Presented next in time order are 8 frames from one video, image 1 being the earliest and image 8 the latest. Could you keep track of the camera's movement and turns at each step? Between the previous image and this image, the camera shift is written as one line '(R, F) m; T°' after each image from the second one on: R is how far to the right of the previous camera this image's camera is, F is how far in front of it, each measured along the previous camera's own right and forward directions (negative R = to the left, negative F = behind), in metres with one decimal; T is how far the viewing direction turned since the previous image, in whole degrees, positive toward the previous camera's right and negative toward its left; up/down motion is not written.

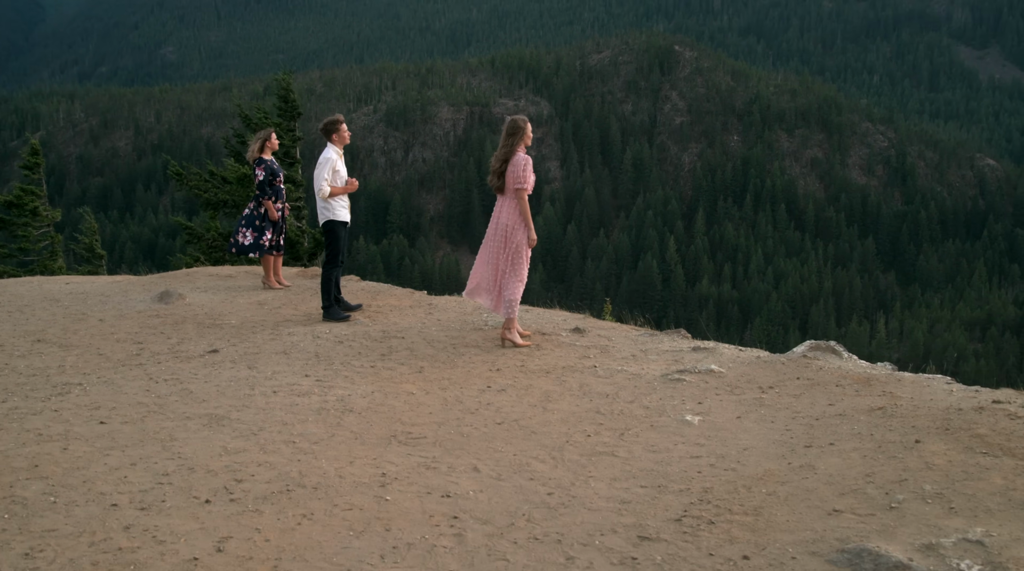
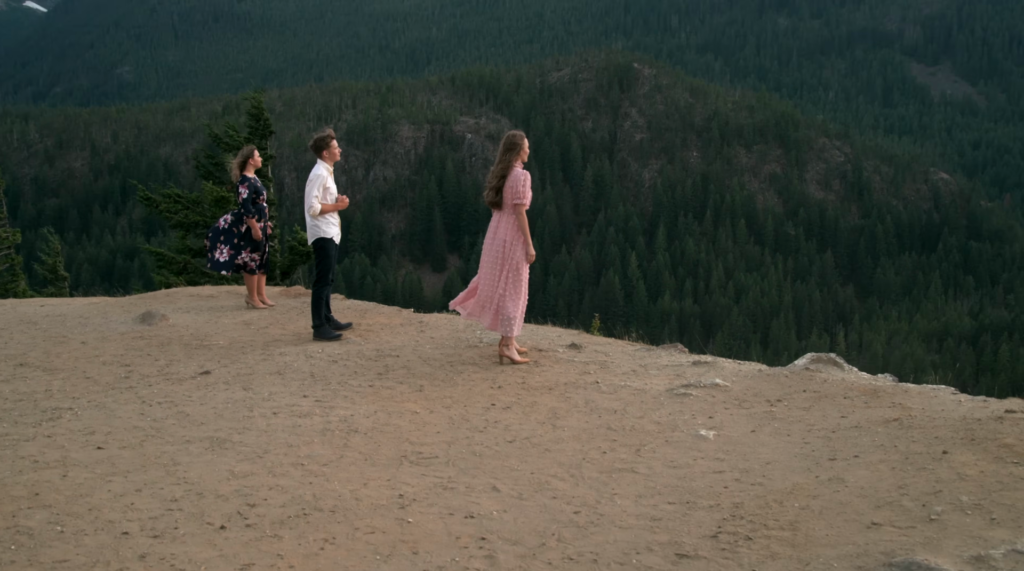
(-0.3, +0.1) m; +2°
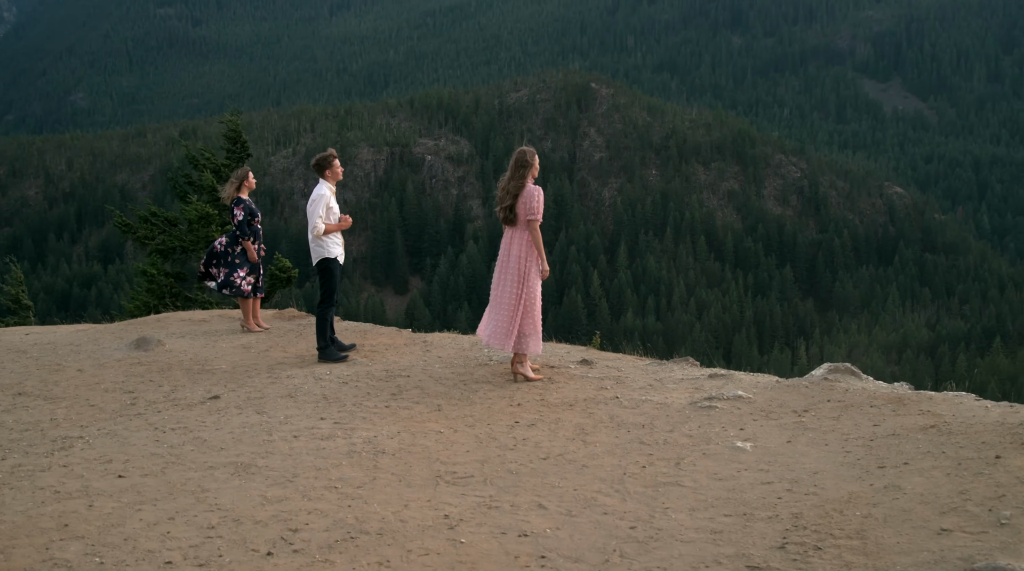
(-0.5, +0.1) m; +2°
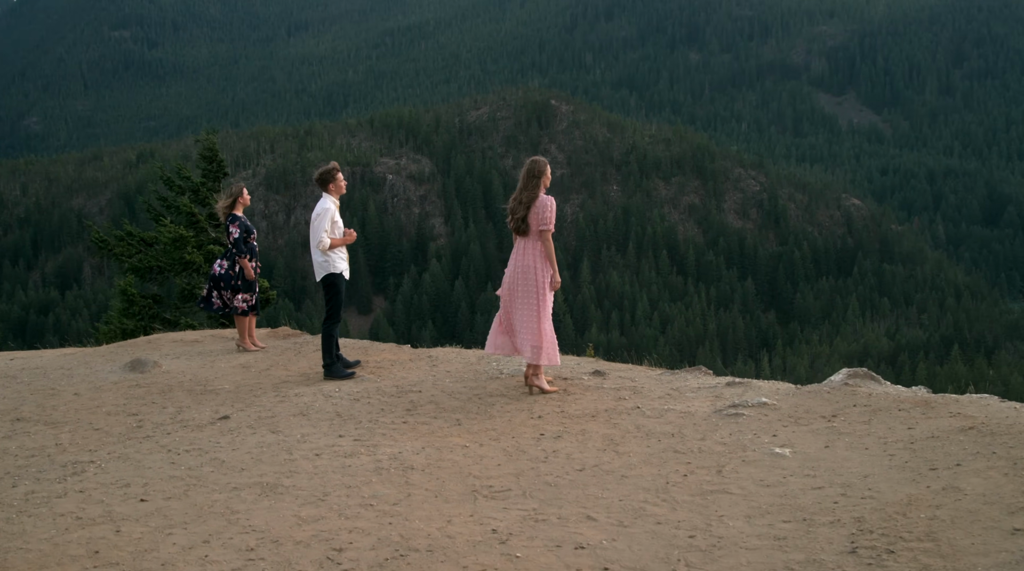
(-0.5, +0.1) m; +2°
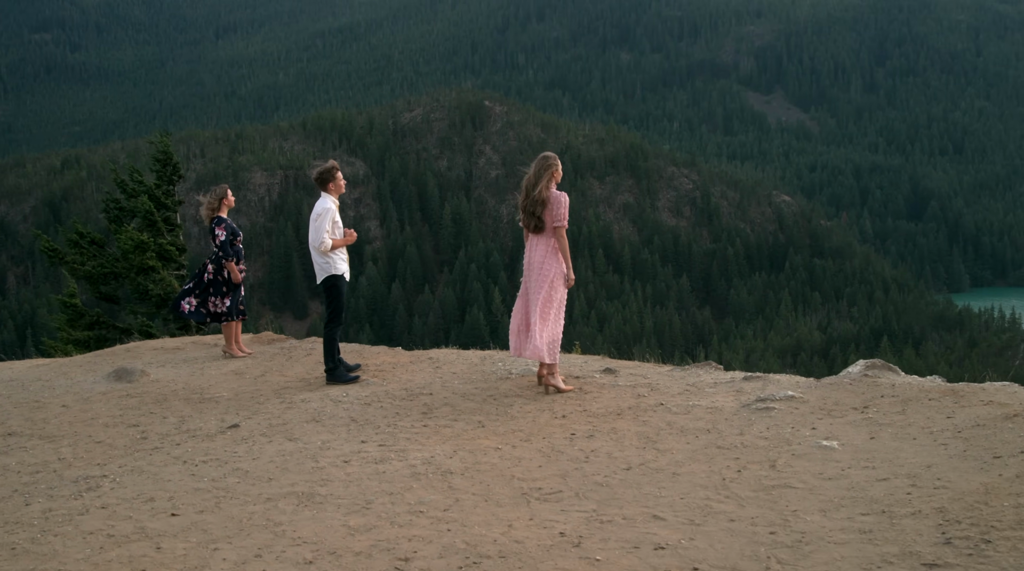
(-0.7, +0.2) m; +3°
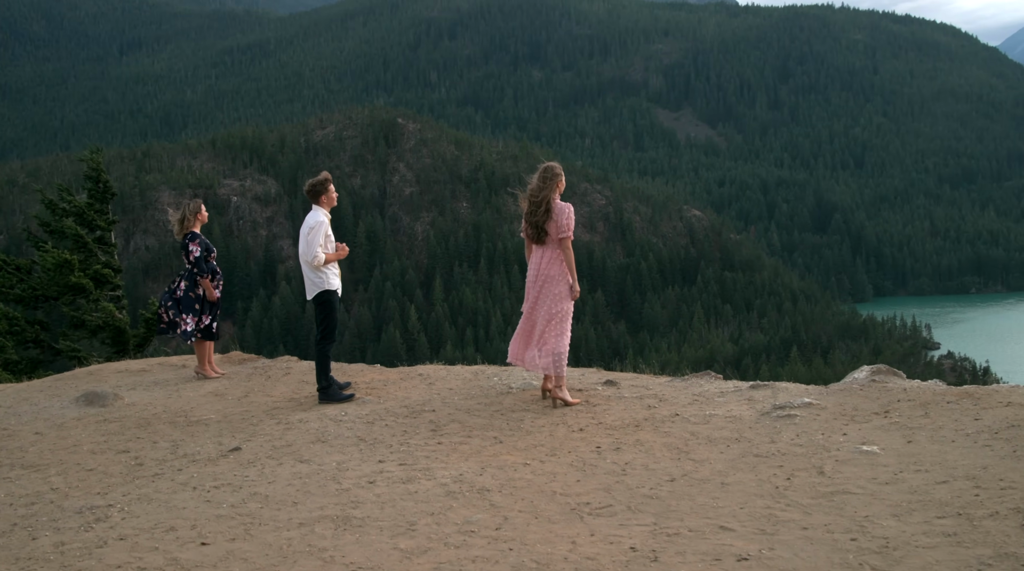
(-0.8, +0.2) m; +5°
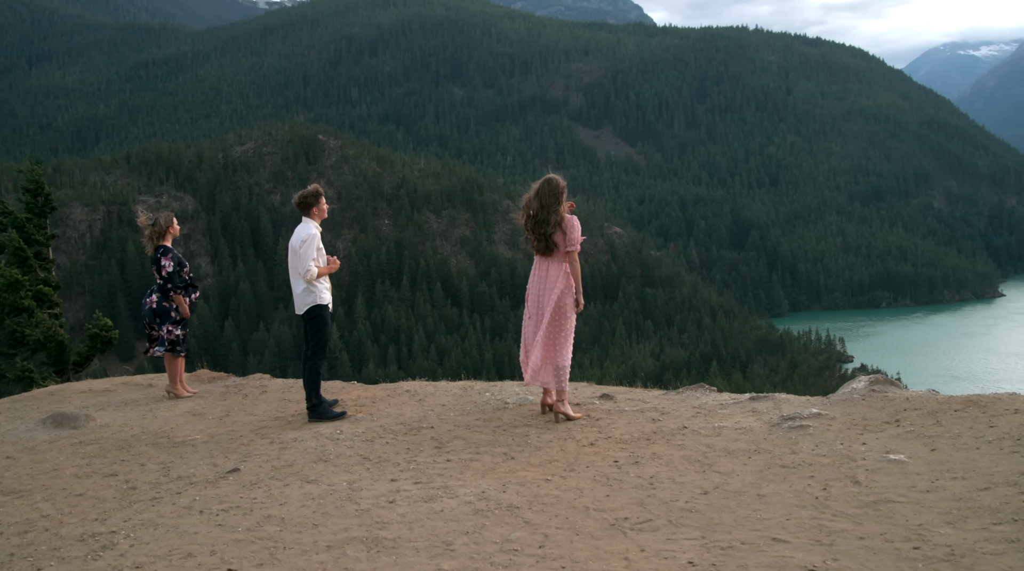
(-0.7, +0.2) m; +4°
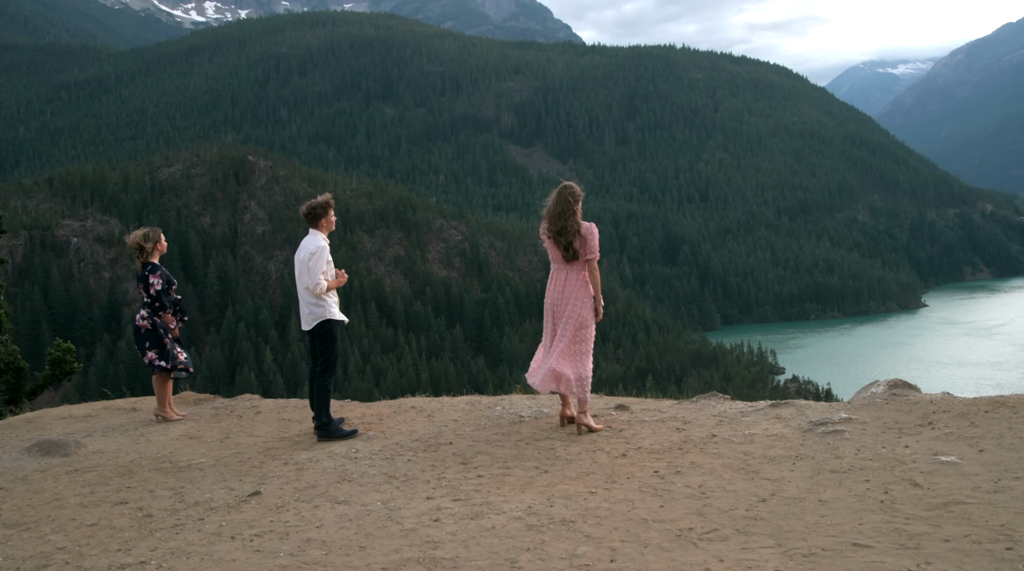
(-0.7, +0.2) m; +4°
